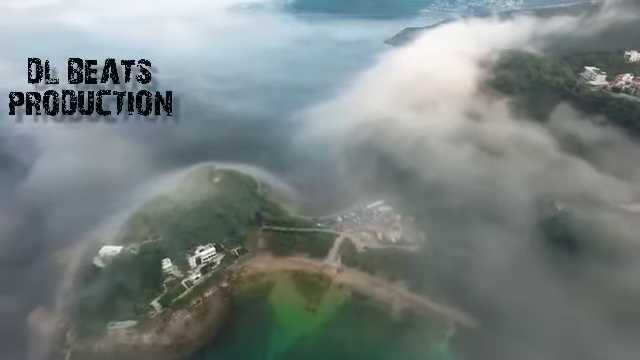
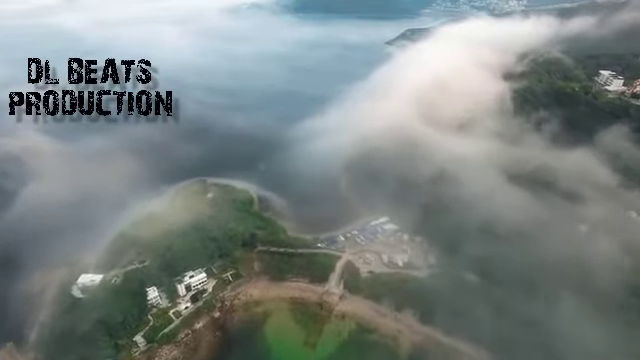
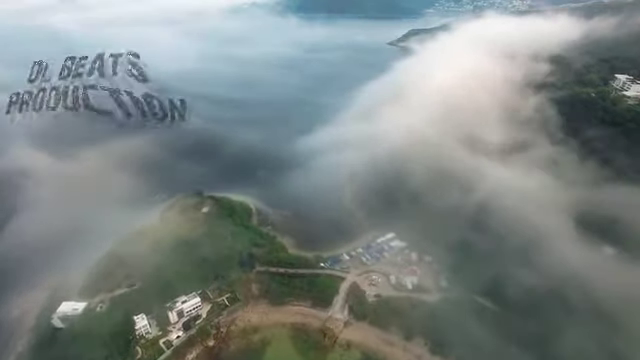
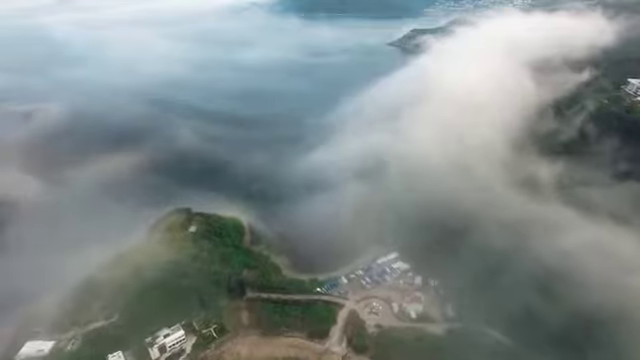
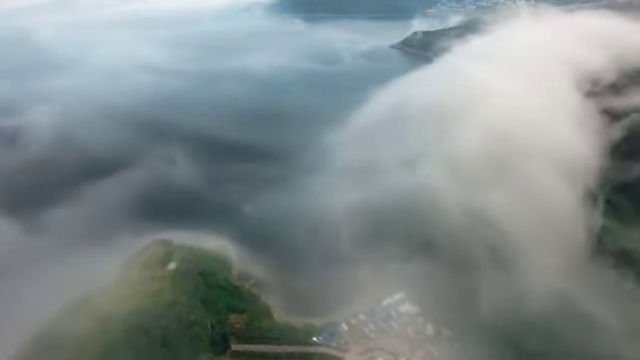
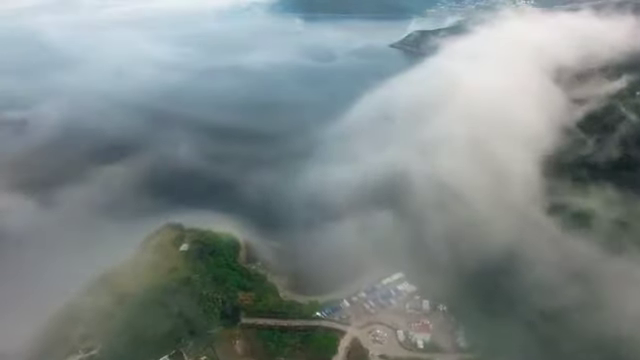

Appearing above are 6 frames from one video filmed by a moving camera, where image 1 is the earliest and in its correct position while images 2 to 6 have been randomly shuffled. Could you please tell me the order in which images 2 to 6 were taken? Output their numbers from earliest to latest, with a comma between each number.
2, 3, 4, 6, 5
